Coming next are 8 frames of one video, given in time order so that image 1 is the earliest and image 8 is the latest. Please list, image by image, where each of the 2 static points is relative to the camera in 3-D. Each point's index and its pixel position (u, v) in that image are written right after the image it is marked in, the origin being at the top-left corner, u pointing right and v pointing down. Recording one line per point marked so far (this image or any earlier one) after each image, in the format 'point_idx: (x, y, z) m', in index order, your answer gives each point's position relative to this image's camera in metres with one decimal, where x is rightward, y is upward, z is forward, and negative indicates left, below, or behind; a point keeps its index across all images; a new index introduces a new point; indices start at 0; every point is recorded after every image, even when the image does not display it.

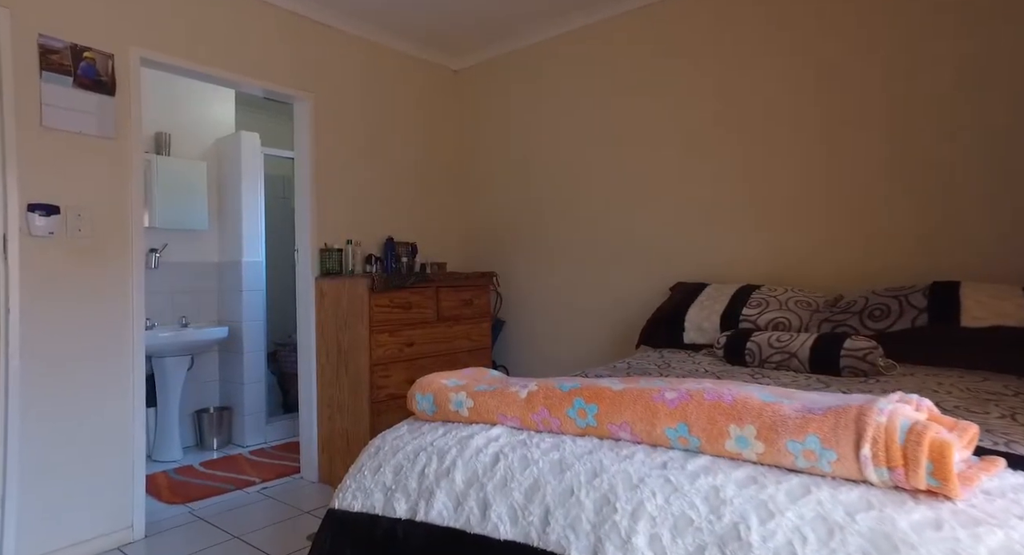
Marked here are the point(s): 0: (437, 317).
0: (-0.4, -0.2, +3.1) m
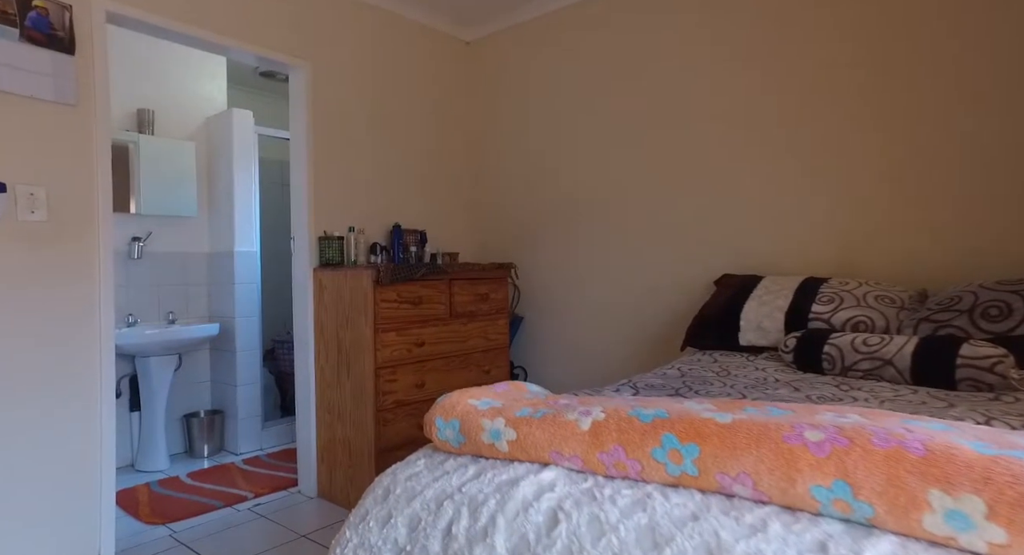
0: (-0.3, -0.2, +2.8) m
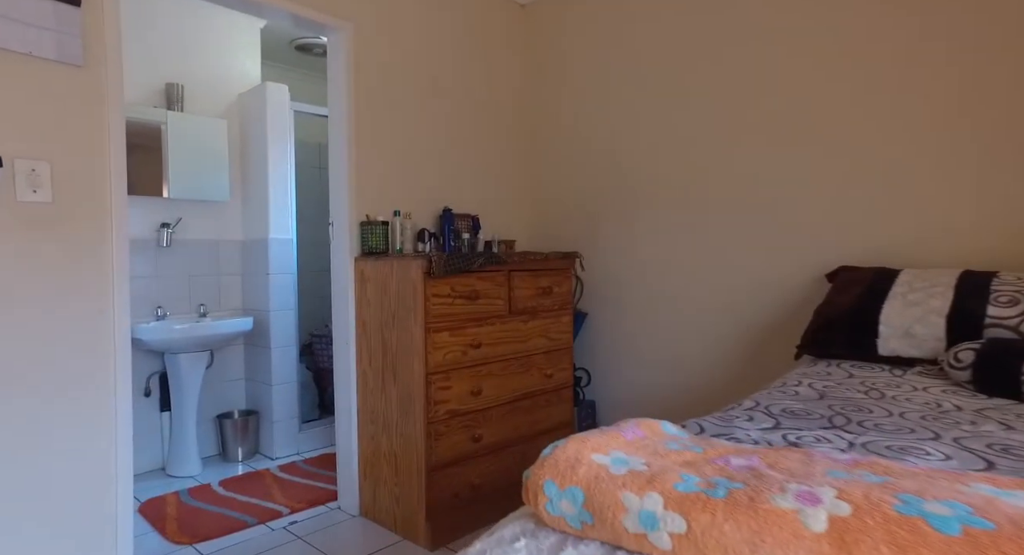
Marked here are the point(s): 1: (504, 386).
0: (0.0, -0.1, +2.4) m
1: (0.0, -0.4, +2.4) m
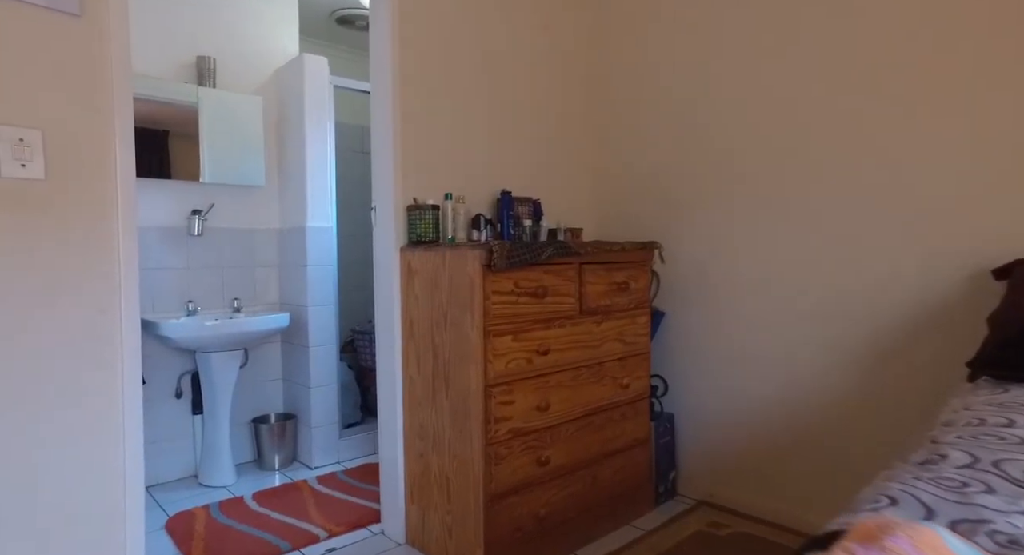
0: (+0.2, -0.1, +2.1) m
1: (+0.2, -0.4, +2.1) m
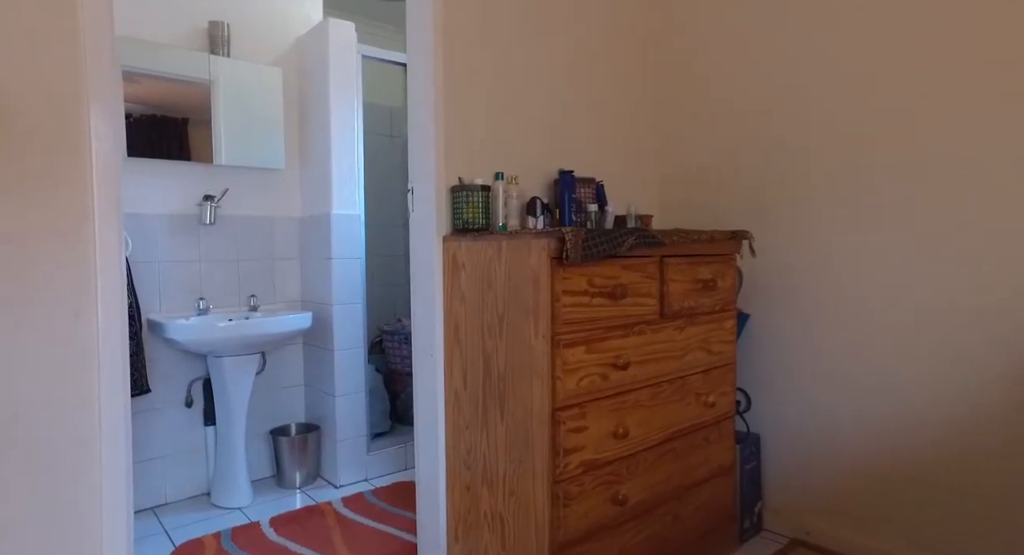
0: (+0.4, -0.1, +1.7) m
1: (+0.4, -0.4, +1.7) m
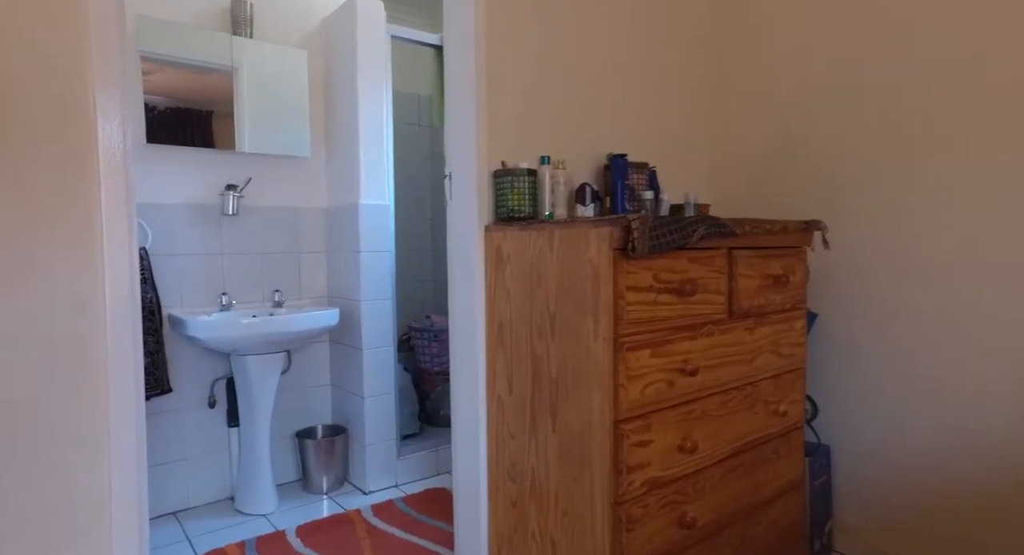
0: (+0.5, -0.1, +1.5) m
1: (+0.5, -0.4, +1.5) m
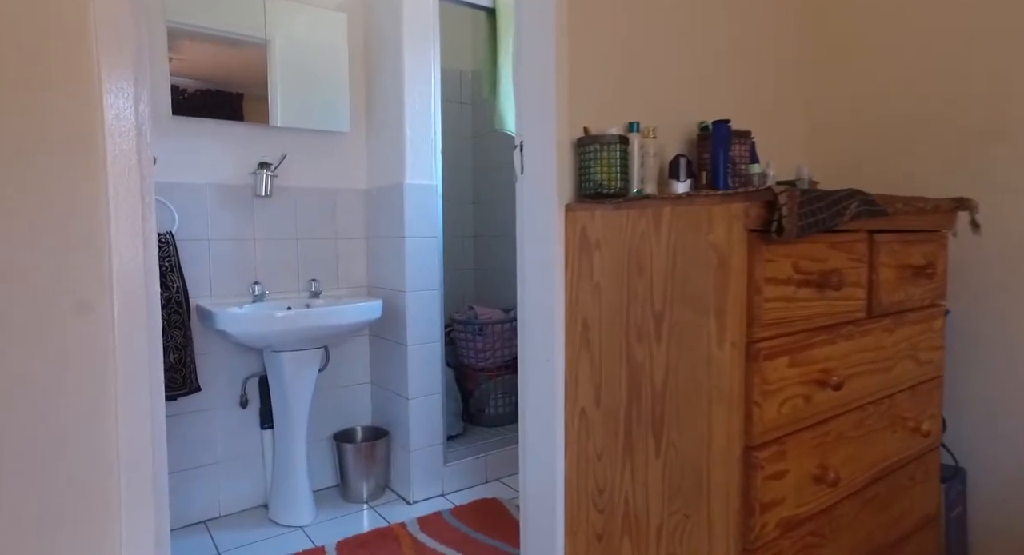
0: (+0.7, -0.1, +1.2) m
1: (+0.7, -0.3, +1.2) m
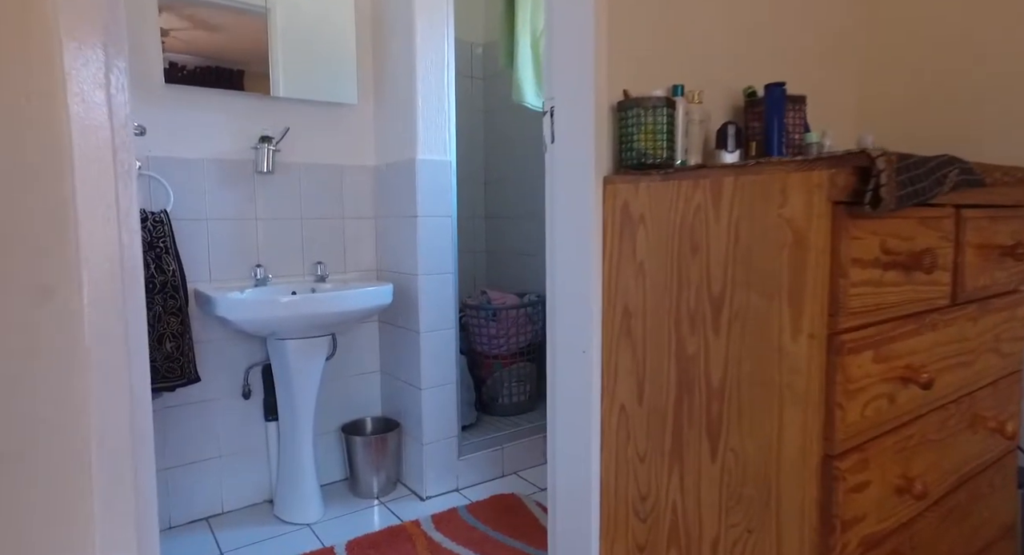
0: (+0.7, 0.0, +1.1) m
1: (+0.7, -0.3, +1.1) m
